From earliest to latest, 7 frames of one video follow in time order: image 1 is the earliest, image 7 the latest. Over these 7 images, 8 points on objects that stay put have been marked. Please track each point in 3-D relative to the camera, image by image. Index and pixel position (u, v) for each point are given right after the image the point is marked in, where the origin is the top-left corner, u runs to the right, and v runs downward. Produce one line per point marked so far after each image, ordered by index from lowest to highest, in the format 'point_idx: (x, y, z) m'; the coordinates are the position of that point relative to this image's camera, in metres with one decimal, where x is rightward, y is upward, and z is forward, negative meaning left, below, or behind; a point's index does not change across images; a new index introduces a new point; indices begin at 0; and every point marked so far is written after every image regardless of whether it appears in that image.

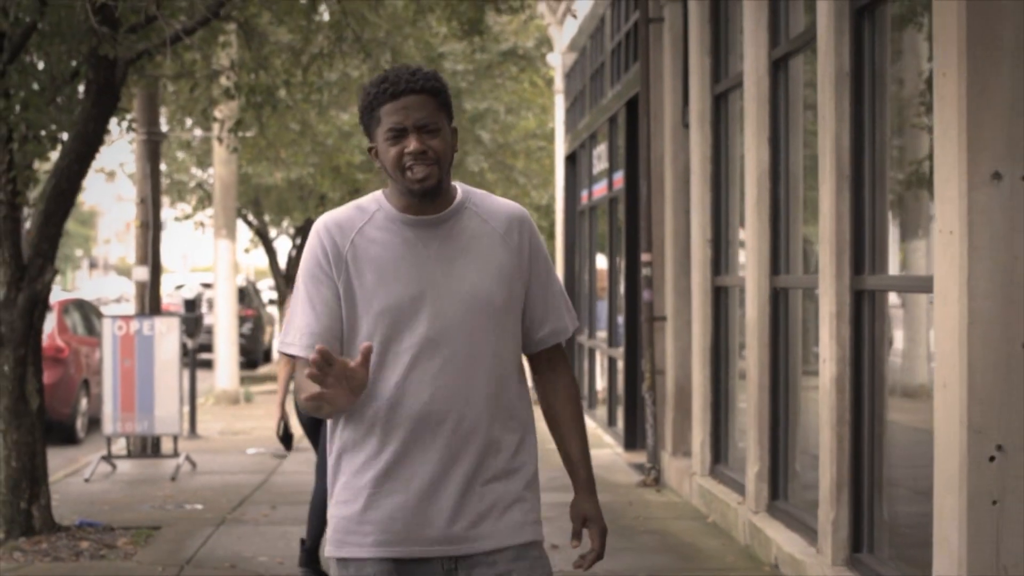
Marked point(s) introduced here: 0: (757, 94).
0: (+1.2, +1.0, +8.8) m
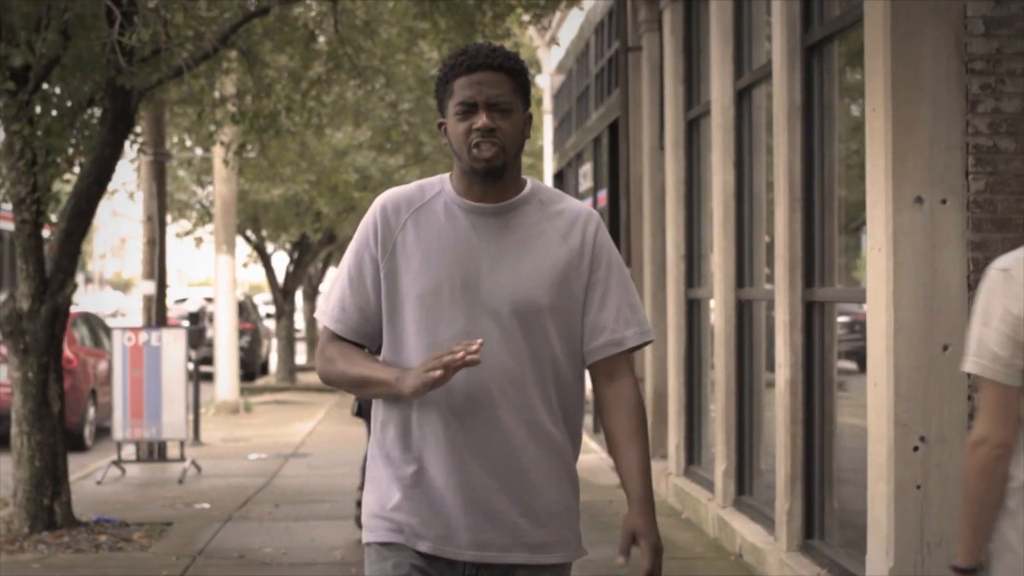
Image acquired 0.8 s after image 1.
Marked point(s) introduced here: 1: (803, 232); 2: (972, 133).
0: (+1.1, +0.9, +9.5) m
1: (+1.3, +0.2, +7.9) m
2: (+1.6, +0.5, +6.1) m
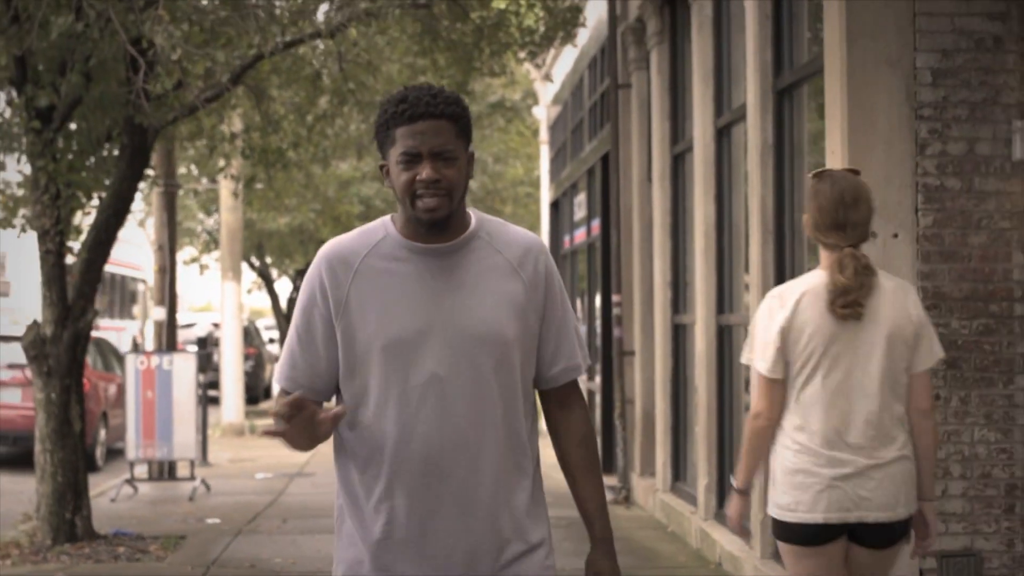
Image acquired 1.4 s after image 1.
0: (+1.1, +0.8, +10.2) m
1: (+1.3, +0.1, +8.5) m
2: (+1.6, +0.4, +6.8) m
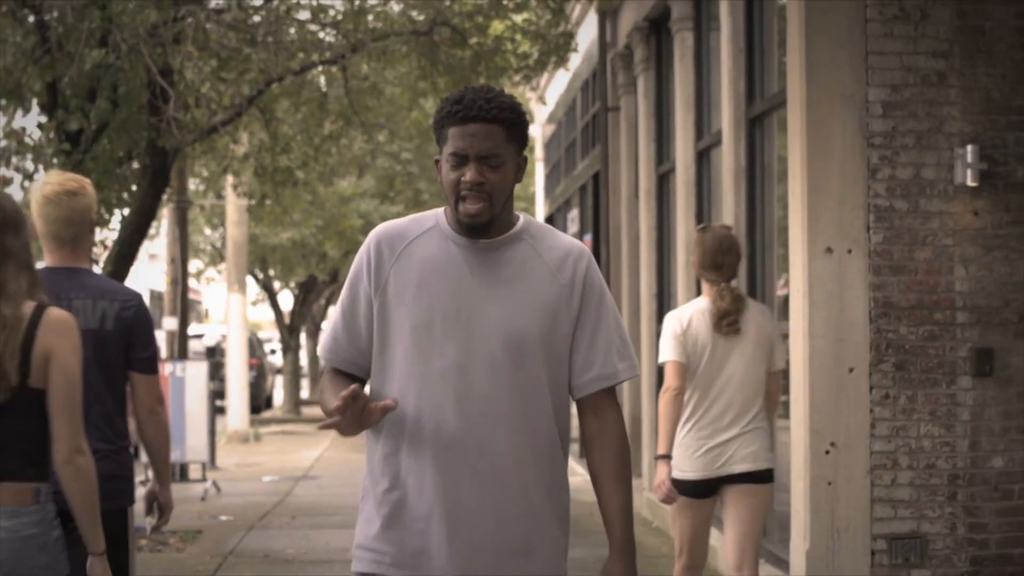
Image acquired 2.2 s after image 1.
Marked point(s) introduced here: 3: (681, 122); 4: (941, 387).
0: (+1.1, +0.7, +11.0) m
1: (+1.2, +0.1, +9.3) m
2: (+1.5, +0.4, +7.6) m
3: (+1.1, +1.0, +11.0) m
4: (+1.8, -0.4, +7.6) m
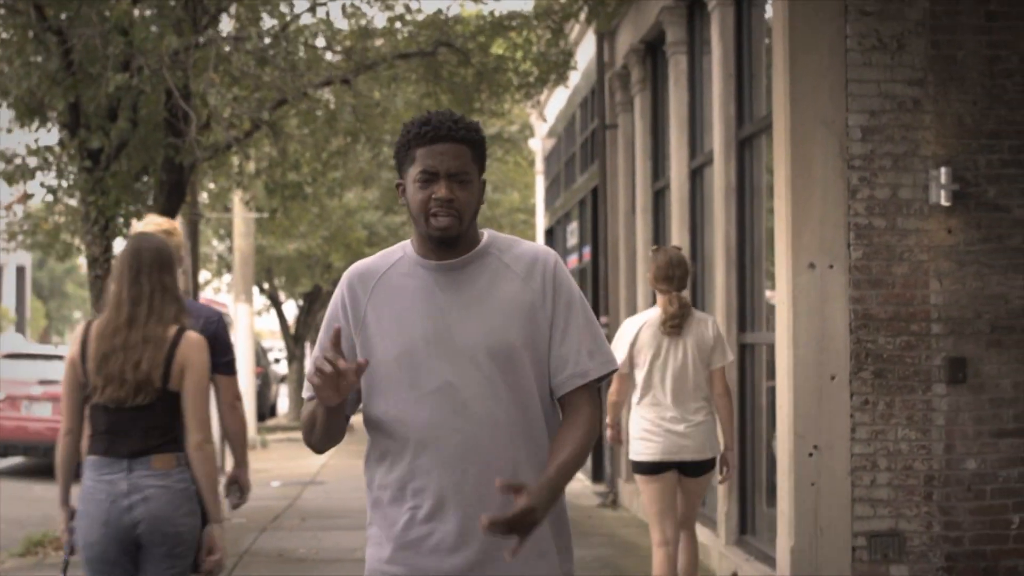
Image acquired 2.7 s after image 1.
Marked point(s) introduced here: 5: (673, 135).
0: (+1.1, +0.6, +11.5) m
1: (+1.2, 0.0, +9.8) m
2: (+1.5, +0.3, +8.1) m
3: (+1.1, +1.0, +11.6) m
4: (+1.8, -0.5, +8.1) m
5: (+1.1, +1.0, +11.6) m
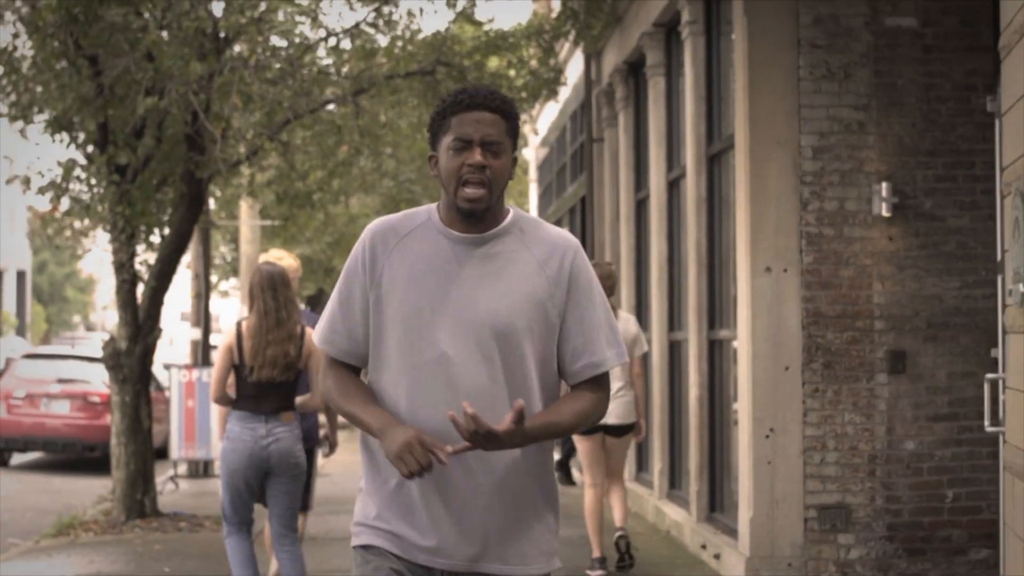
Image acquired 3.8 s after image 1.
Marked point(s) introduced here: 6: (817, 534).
0: (+1.0, +0.6, +12.5) m
1: (+1.2, 0.0, +10.9) m
2: (+1.5, +0.3, +9.1) m
3: (+1.0, +0.9, +12.6) m
4: (+1.8, -0.5, +9.2) m
5: (+1.0, +1.0, +12.7) m
6: (+1.6, -1.3, +9.1) m
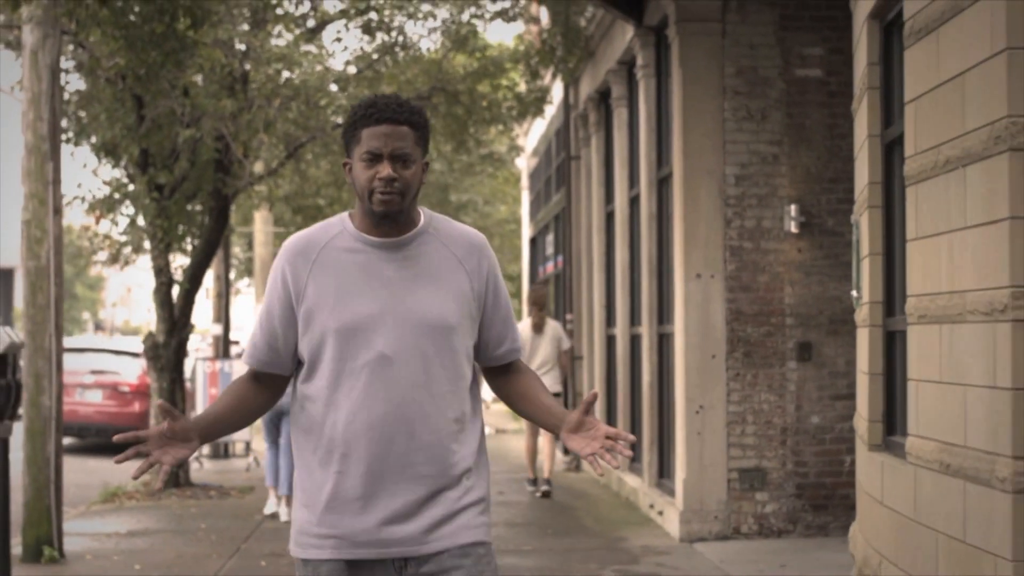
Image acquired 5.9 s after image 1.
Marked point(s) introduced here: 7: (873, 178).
0: (+0.9, +0.6, +14.6) m
1: (+1.1, 0.0, +12.9) m
2: (+1.4, +0.3, +11.2) m
3: (+0.9, +0.9, +14.7) m
4: (+1.7, -0.5, +11.2) m
5: (+0.9, +1.0, +14.7) m
6: (+1.4, -1.3, +11.2) m
7: (+1.5, +0.5, +7.6) m
